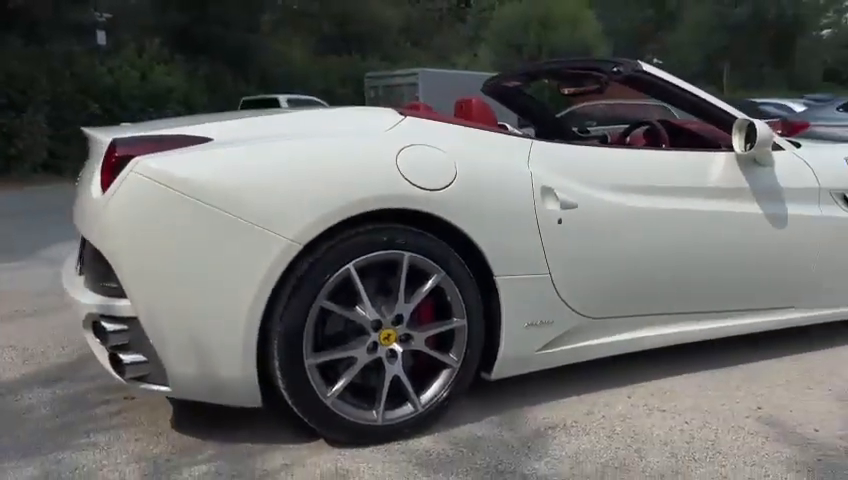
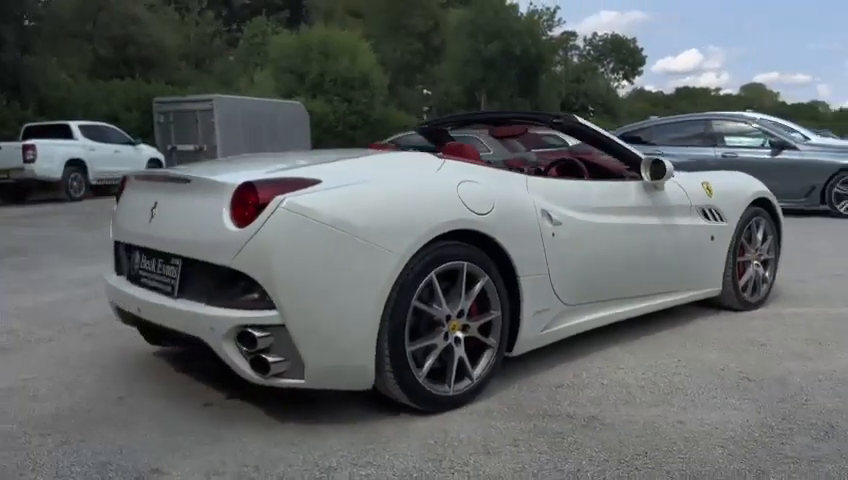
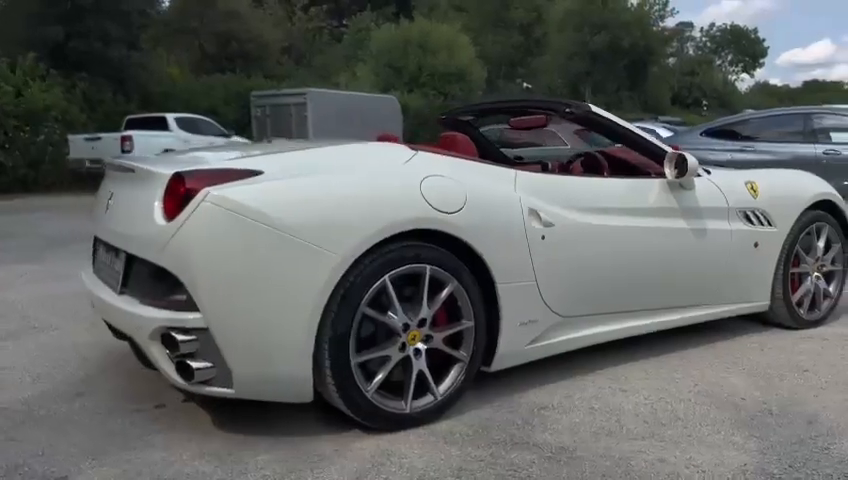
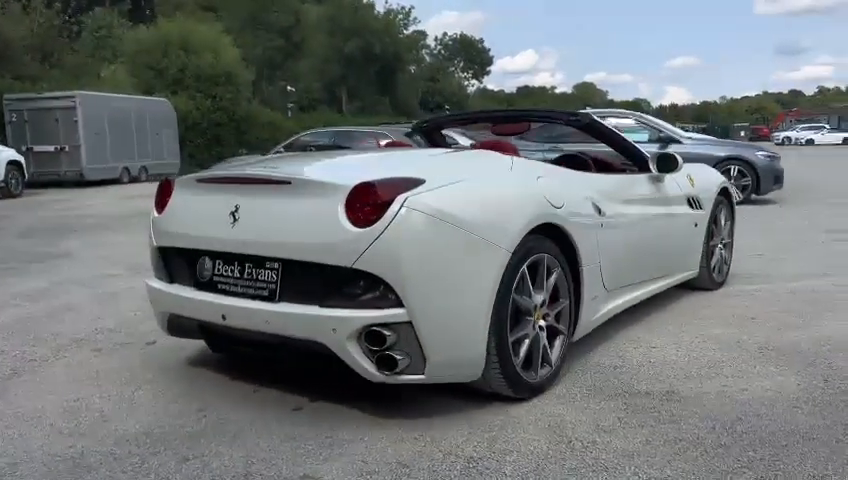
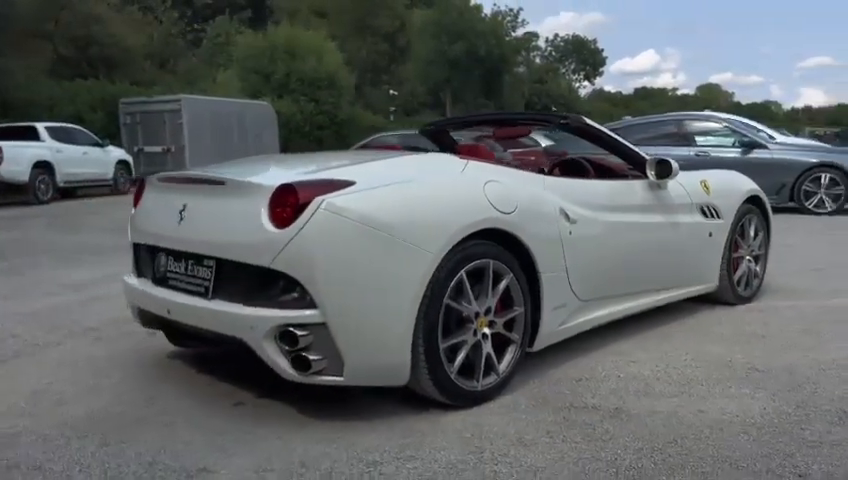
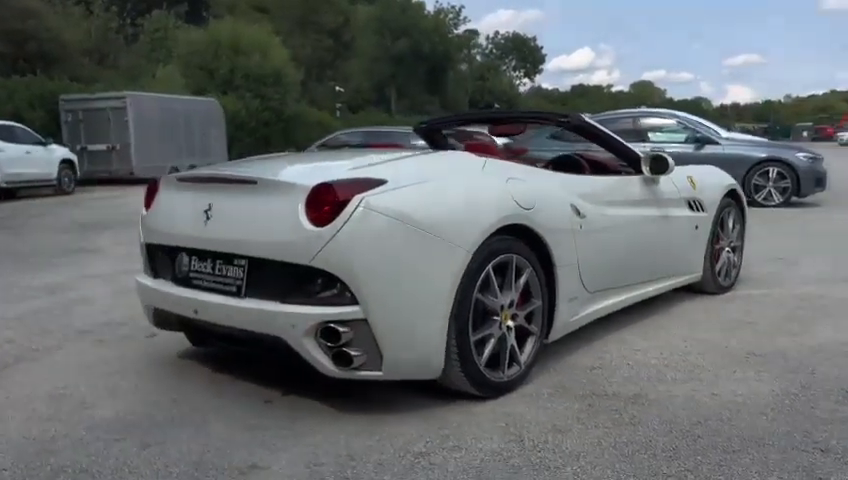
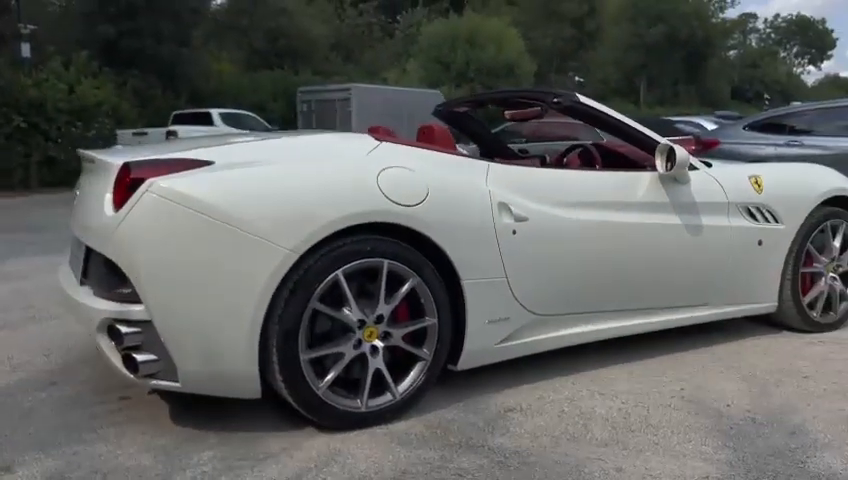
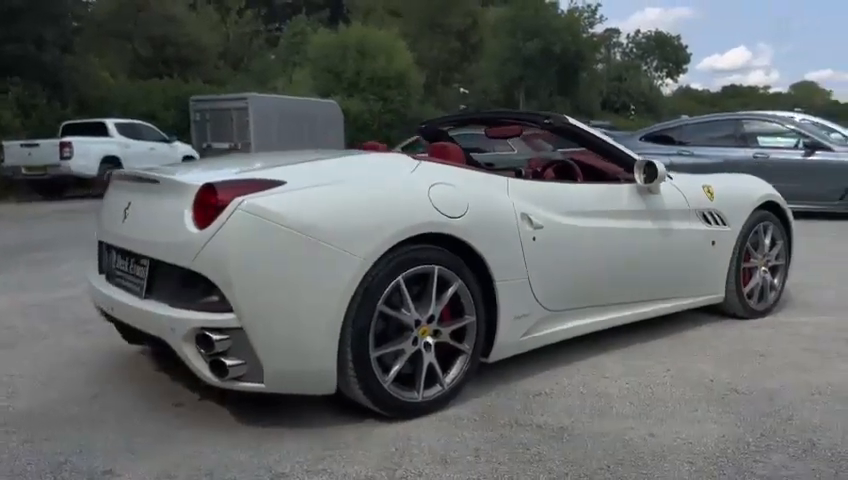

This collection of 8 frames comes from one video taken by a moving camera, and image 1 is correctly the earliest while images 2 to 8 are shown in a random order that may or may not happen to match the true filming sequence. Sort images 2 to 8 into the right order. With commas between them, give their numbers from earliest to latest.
7, 3, 8, 2, 5, 6, 4
